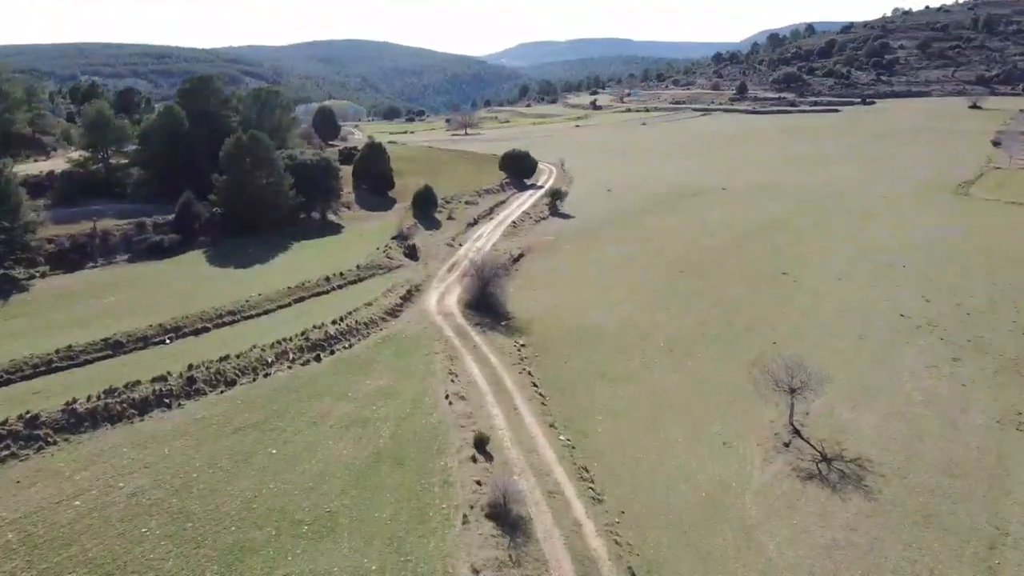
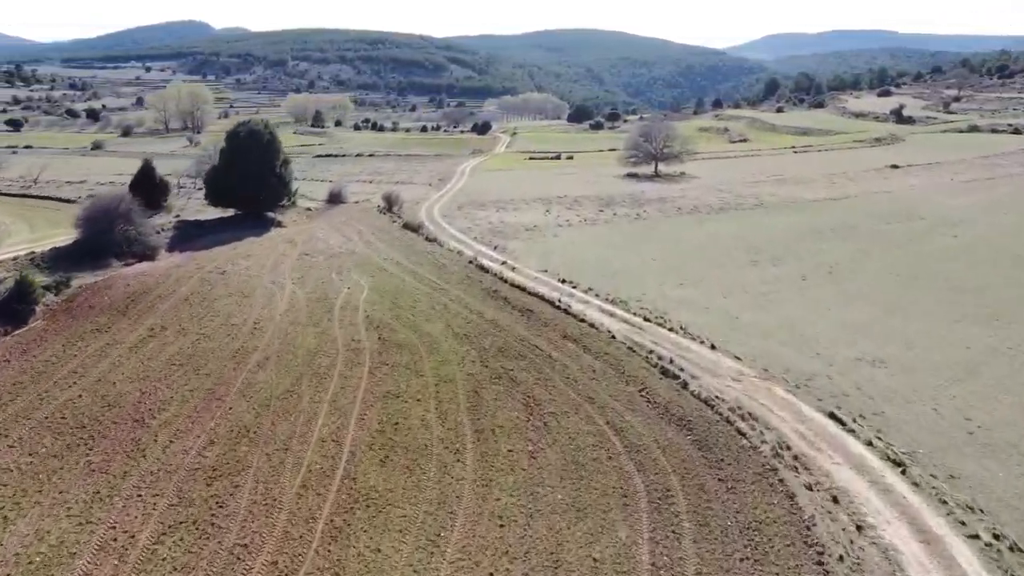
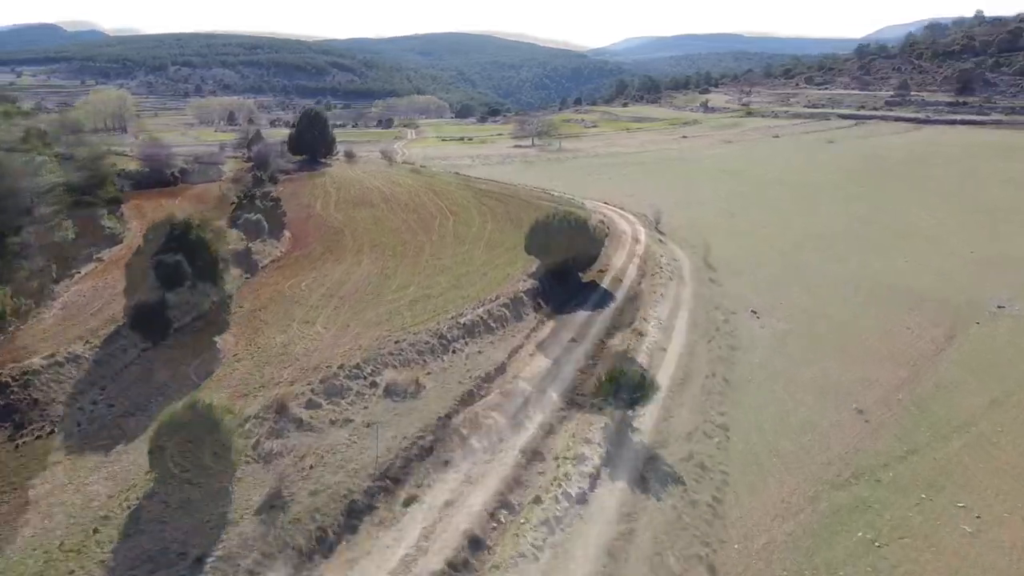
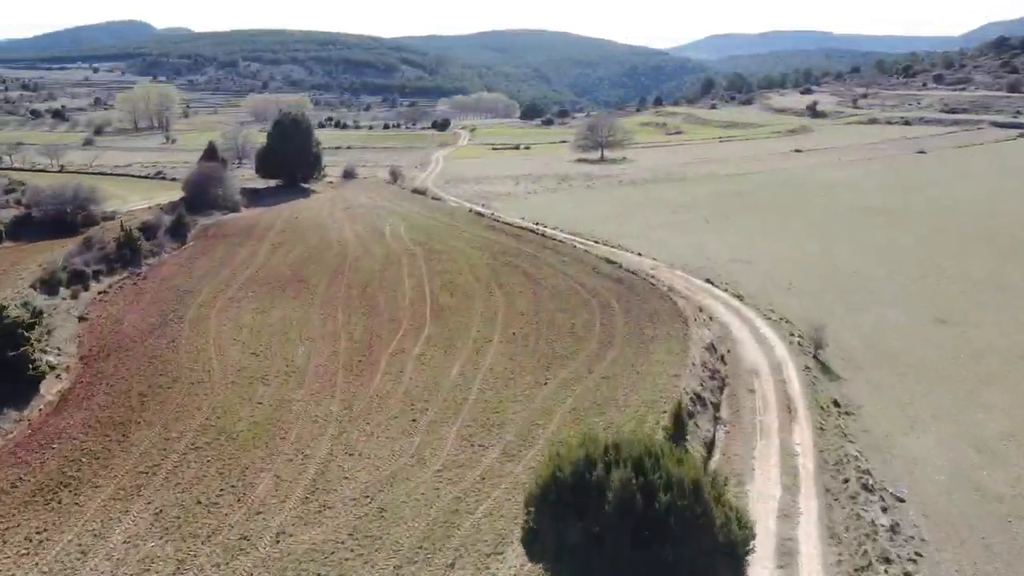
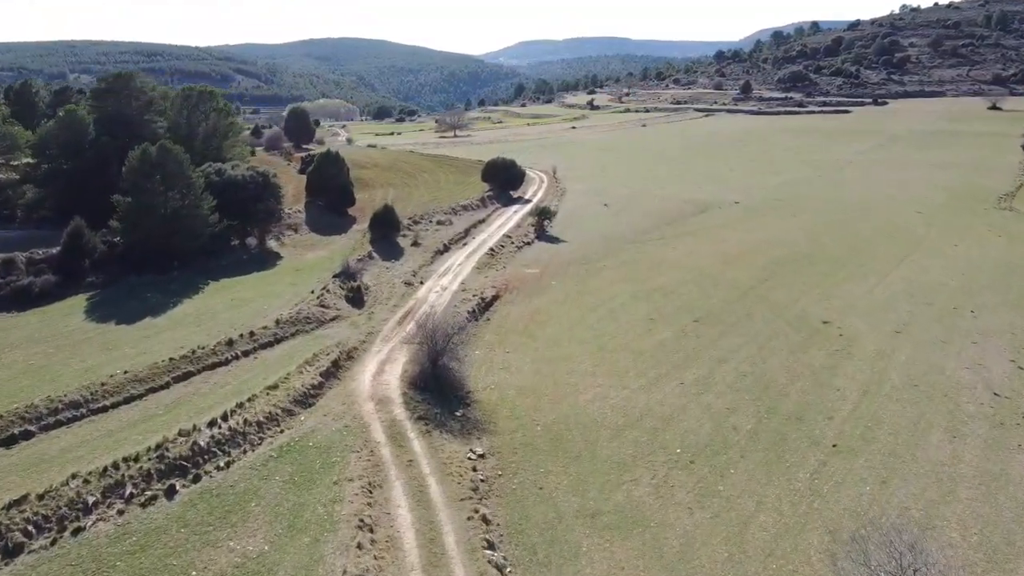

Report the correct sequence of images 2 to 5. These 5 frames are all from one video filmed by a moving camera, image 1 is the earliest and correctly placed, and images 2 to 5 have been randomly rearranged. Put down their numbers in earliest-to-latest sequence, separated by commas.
5, 3, 4, 2
